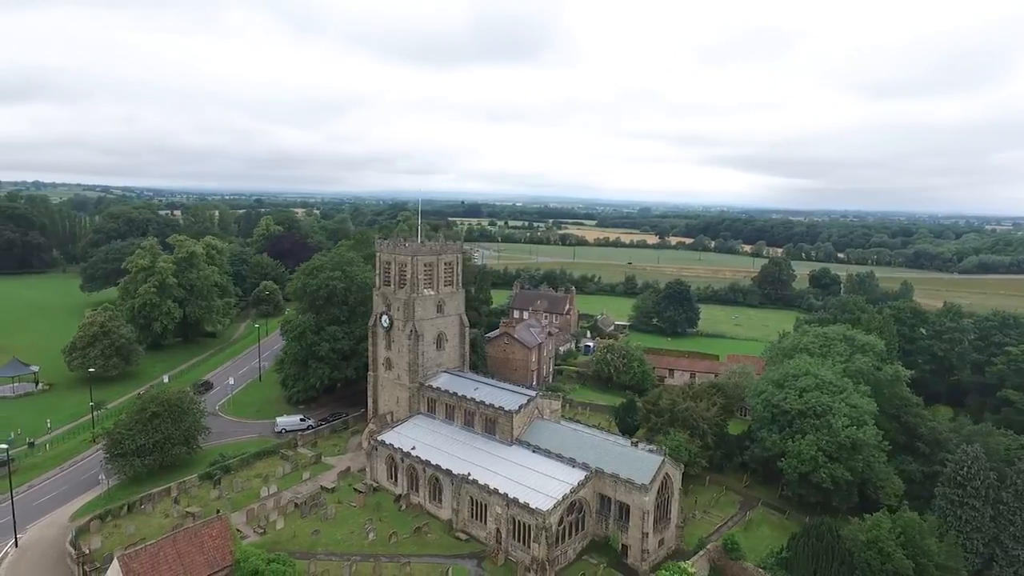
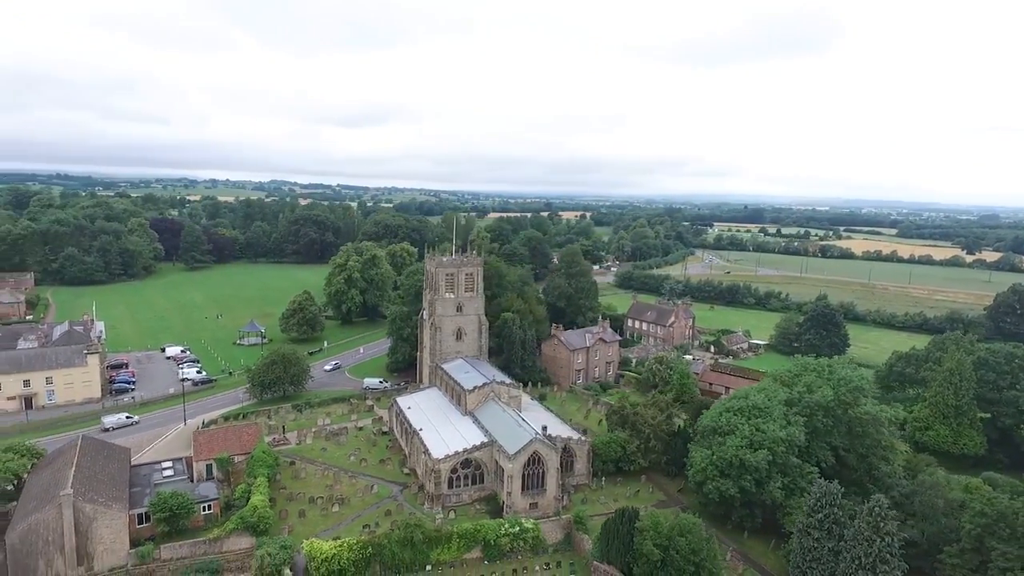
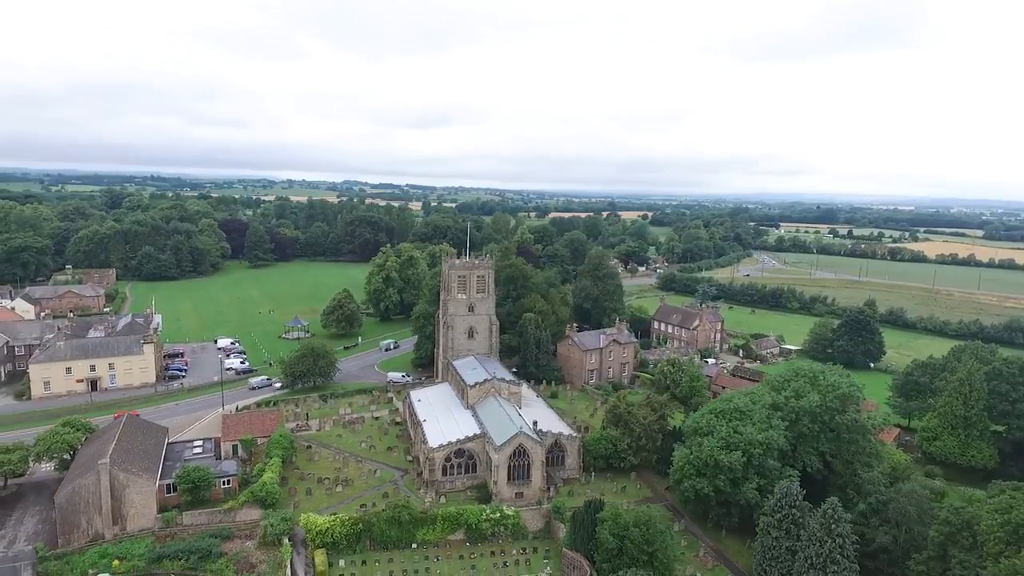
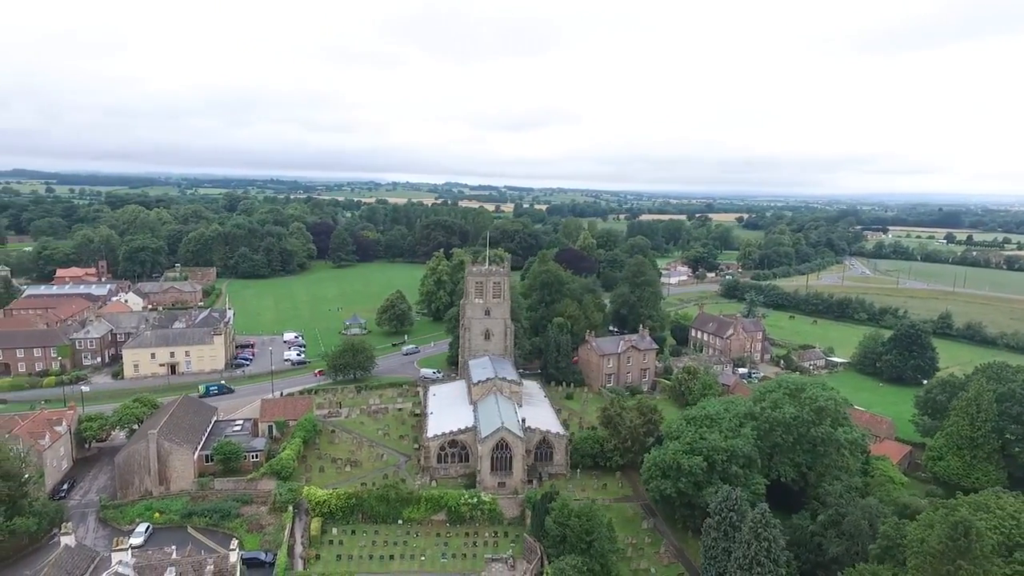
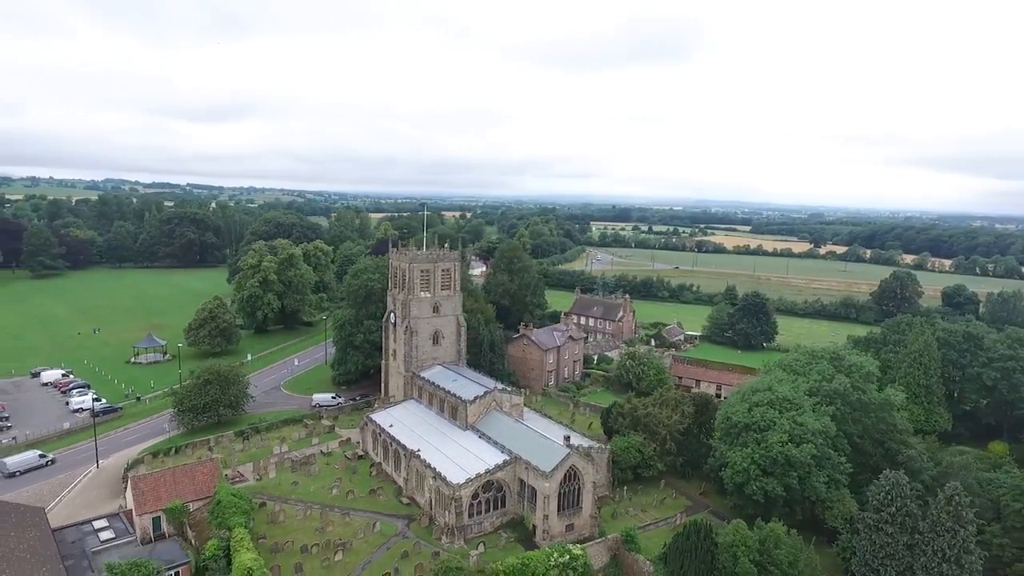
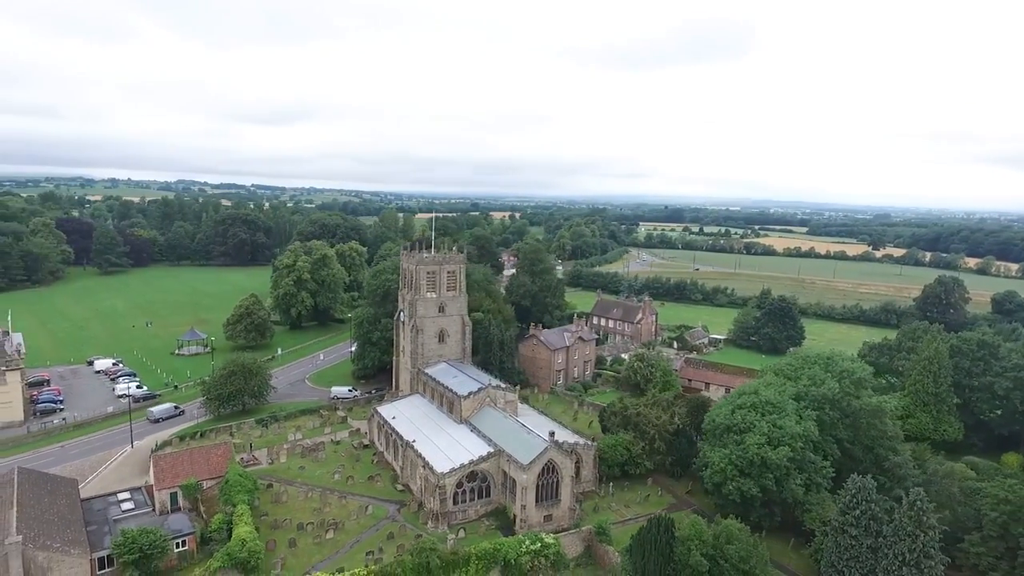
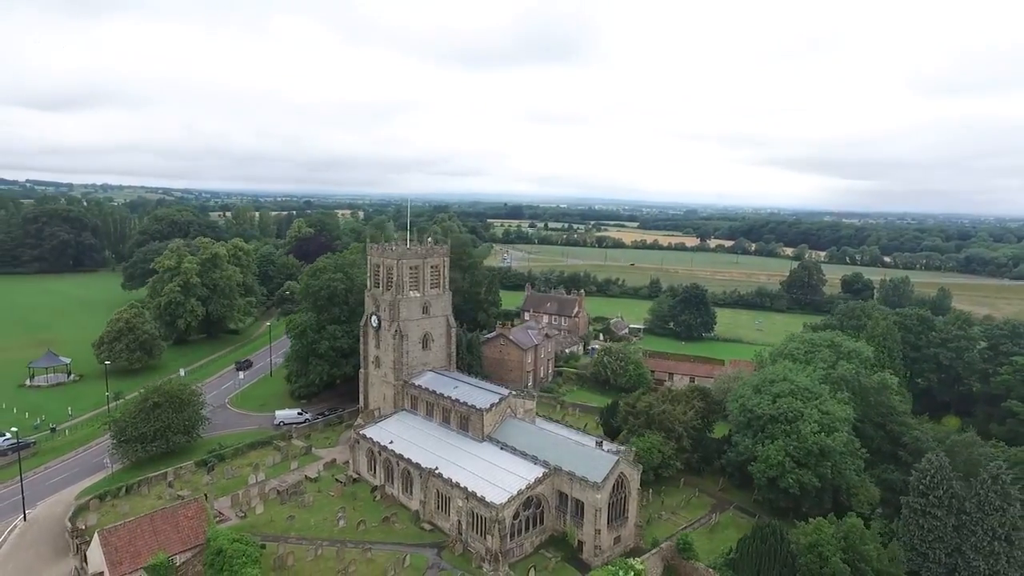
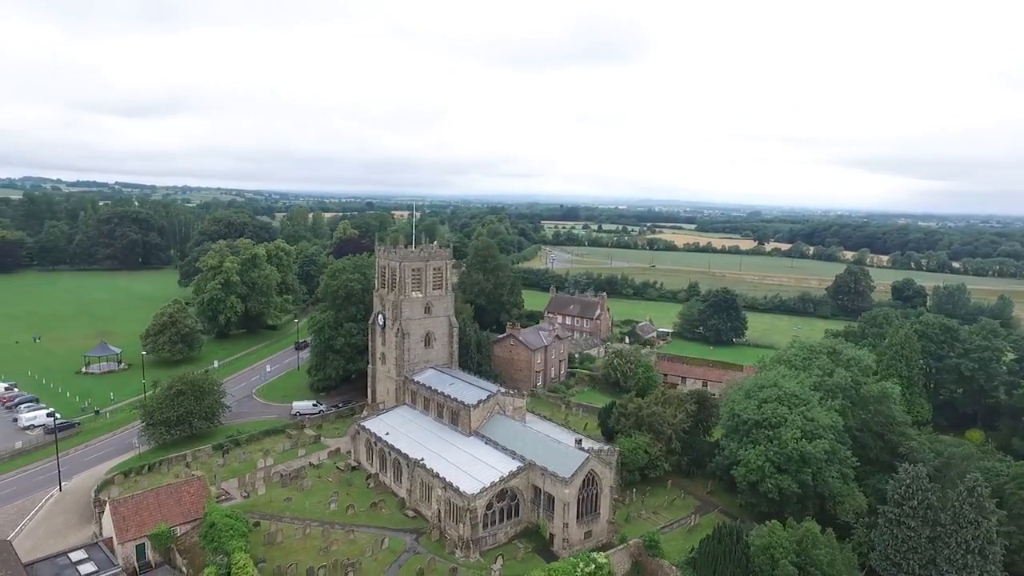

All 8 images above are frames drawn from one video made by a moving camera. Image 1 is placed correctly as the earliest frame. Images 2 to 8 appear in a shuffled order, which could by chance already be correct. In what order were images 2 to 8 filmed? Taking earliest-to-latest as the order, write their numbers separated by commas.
7, 8, 5, 6, 2, 3, 4
